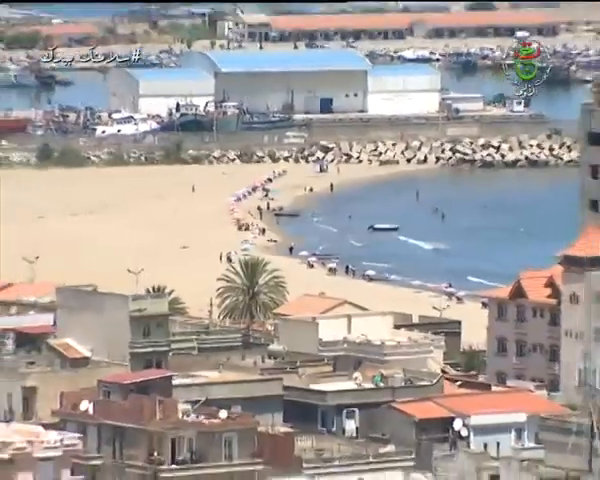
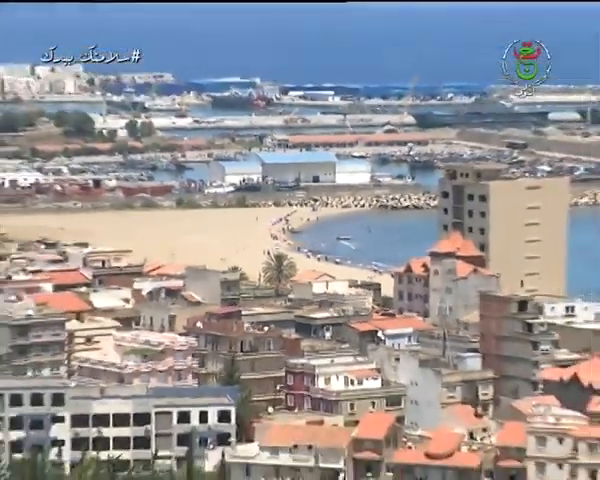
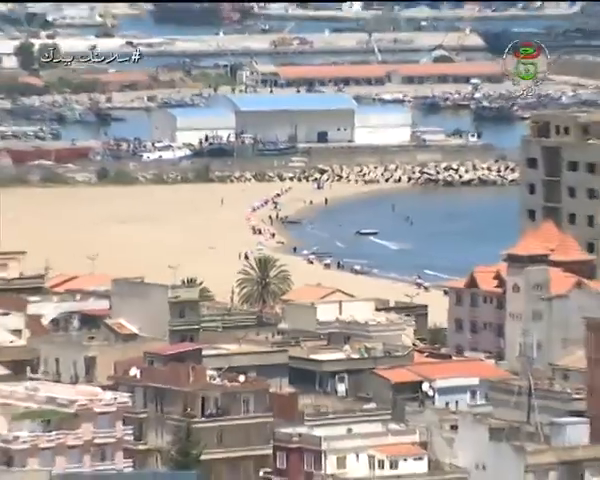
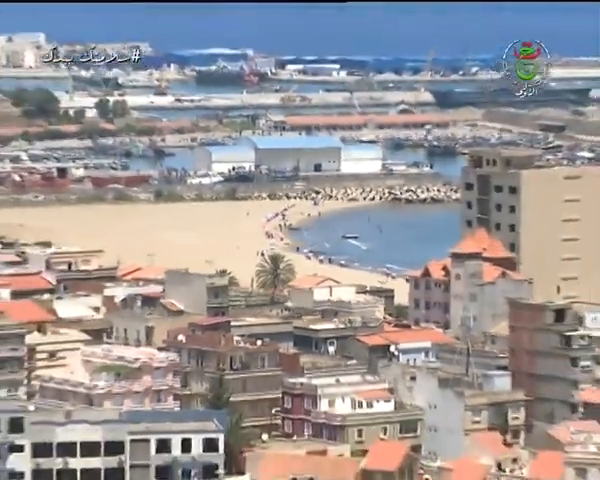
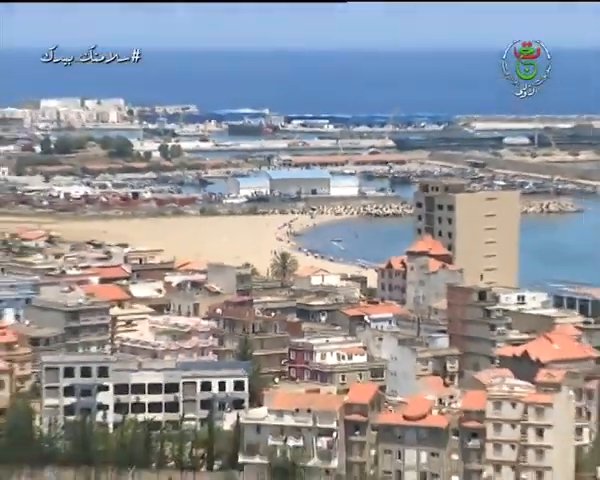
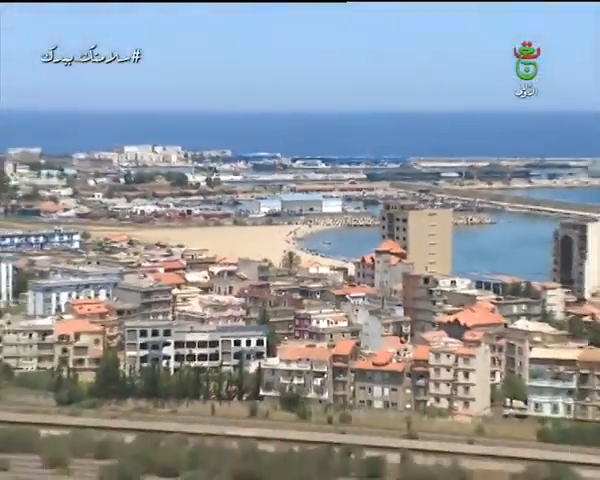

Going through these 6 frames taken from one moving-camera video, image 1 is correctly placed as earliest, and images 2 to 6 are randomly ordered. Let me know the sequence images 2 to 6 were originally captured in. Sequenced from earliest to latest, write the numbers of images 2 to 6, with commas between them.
3, 4, 2, 5, 6
